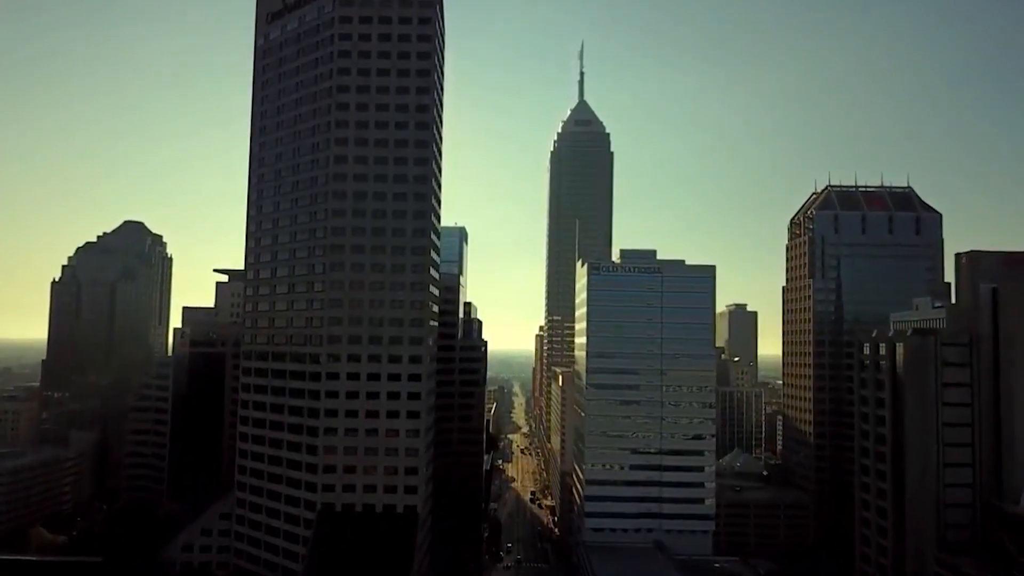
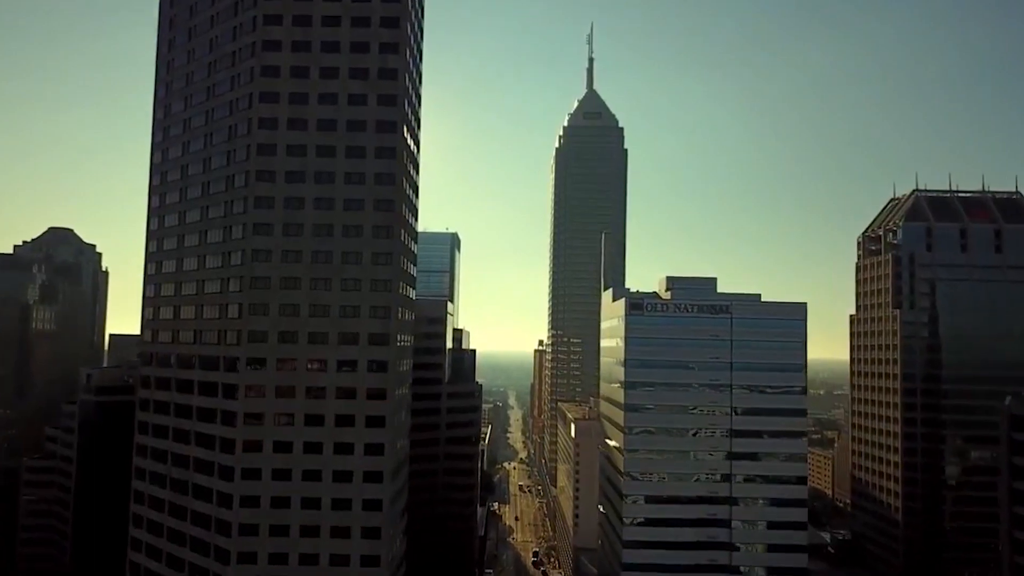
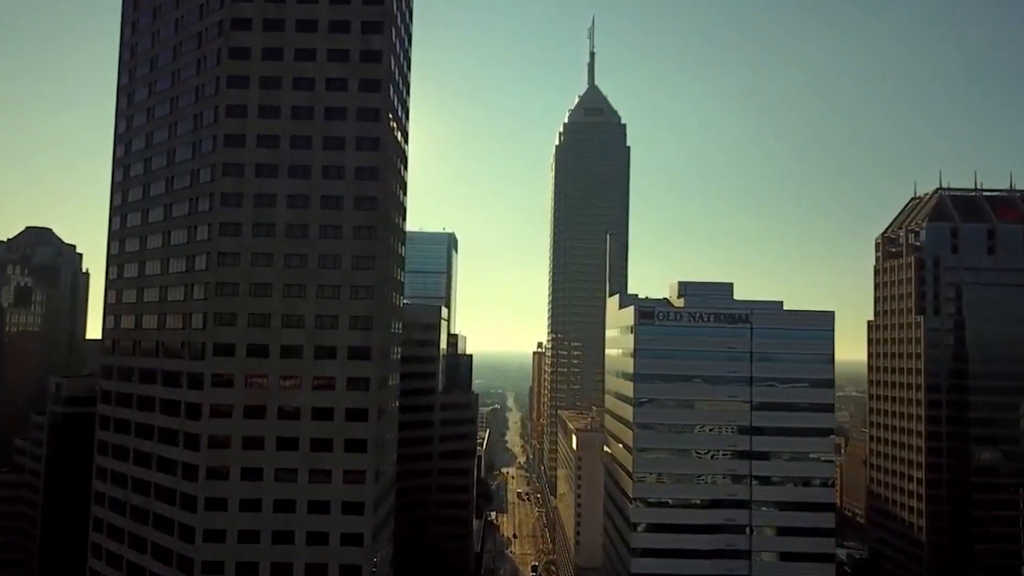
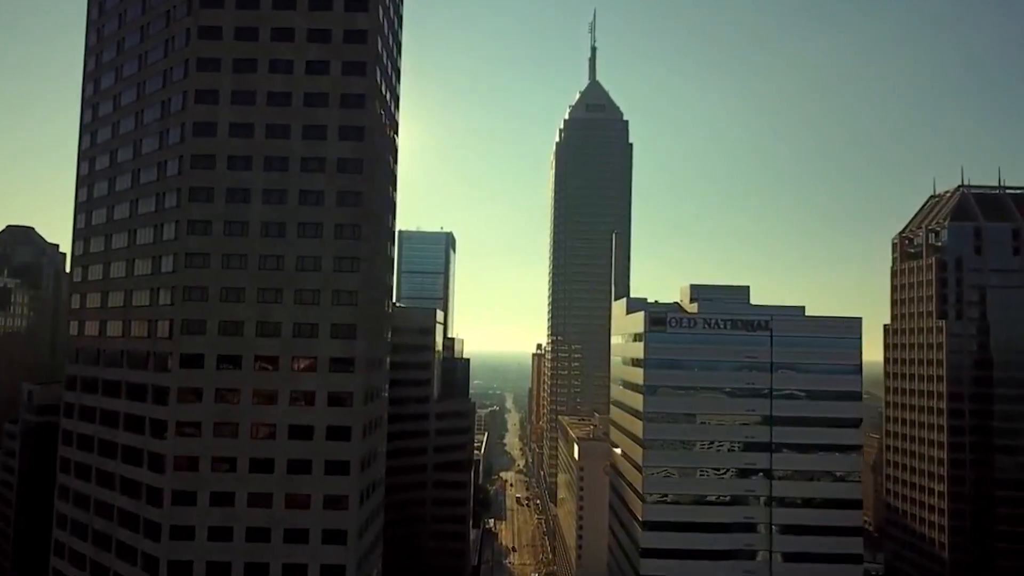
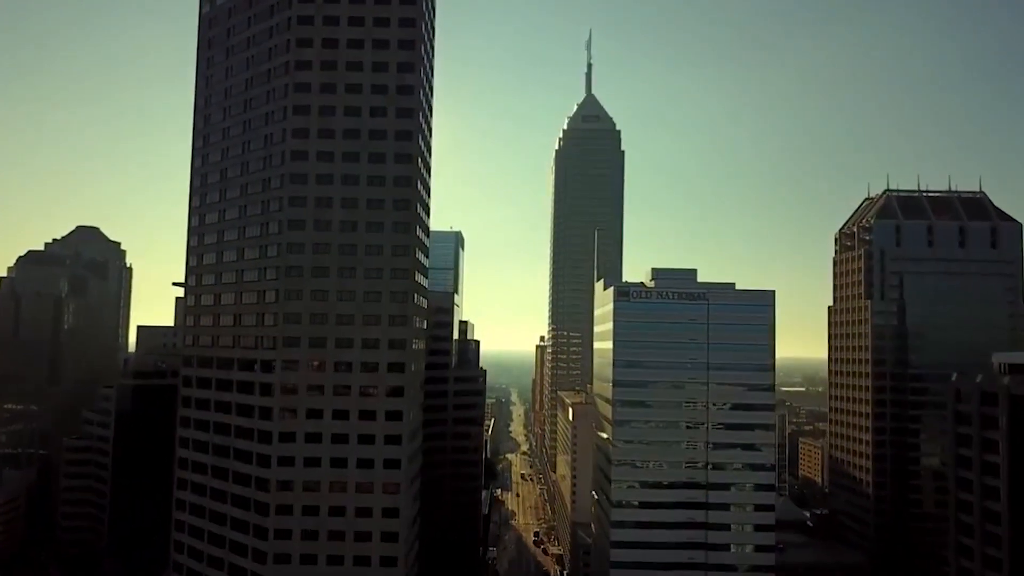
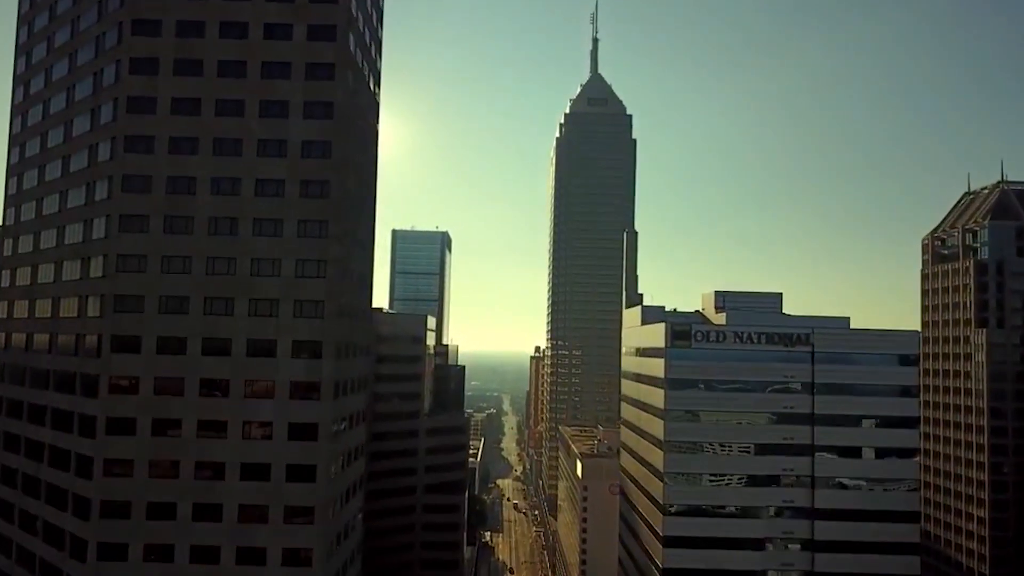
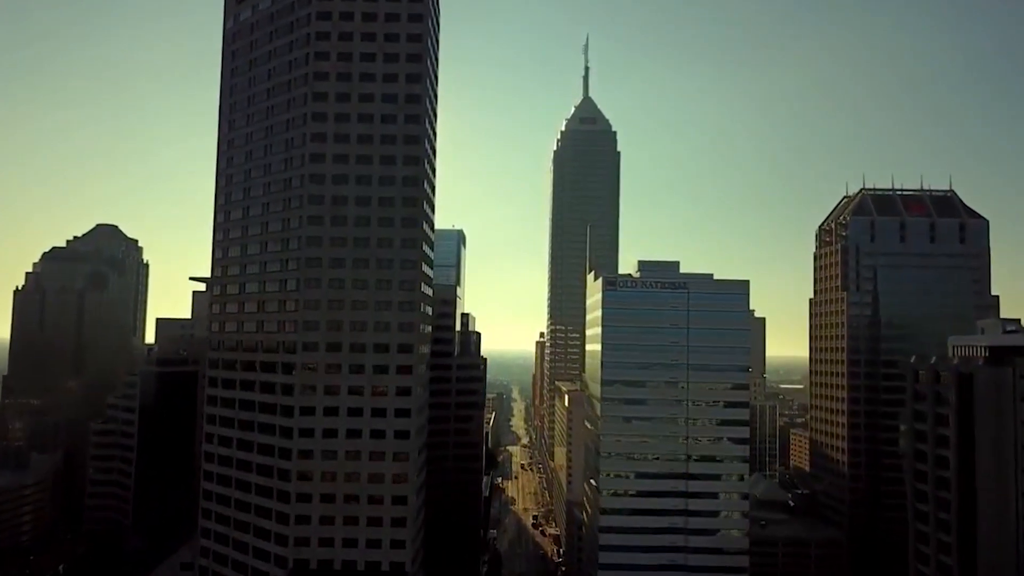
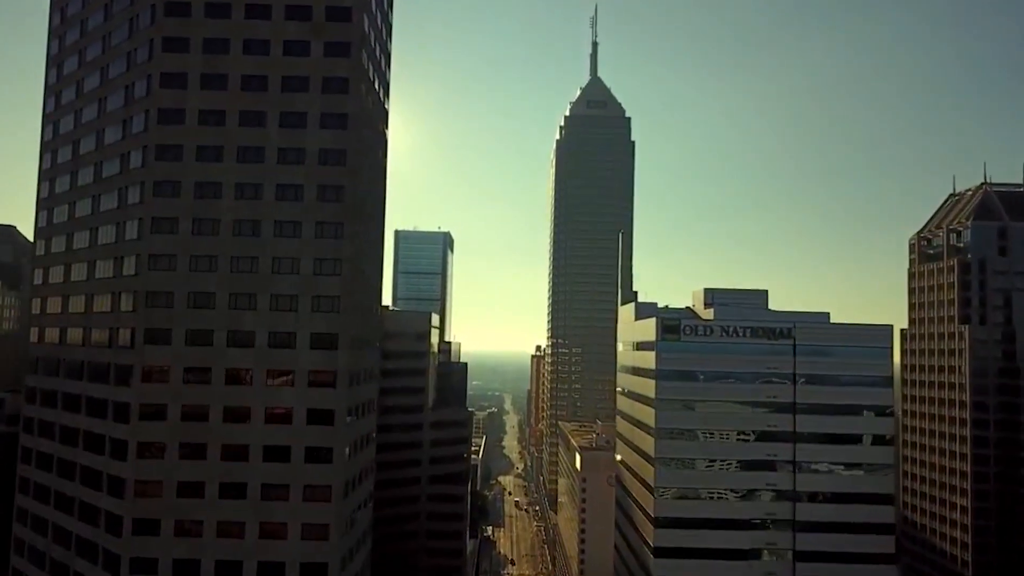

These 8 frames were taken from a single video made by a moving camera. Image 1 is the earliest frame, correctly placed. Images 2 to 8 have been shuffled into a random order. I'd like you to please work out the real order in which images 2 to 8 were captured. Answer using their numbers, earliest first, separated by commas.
7, 5, 2, 3, 4, 8, 6
